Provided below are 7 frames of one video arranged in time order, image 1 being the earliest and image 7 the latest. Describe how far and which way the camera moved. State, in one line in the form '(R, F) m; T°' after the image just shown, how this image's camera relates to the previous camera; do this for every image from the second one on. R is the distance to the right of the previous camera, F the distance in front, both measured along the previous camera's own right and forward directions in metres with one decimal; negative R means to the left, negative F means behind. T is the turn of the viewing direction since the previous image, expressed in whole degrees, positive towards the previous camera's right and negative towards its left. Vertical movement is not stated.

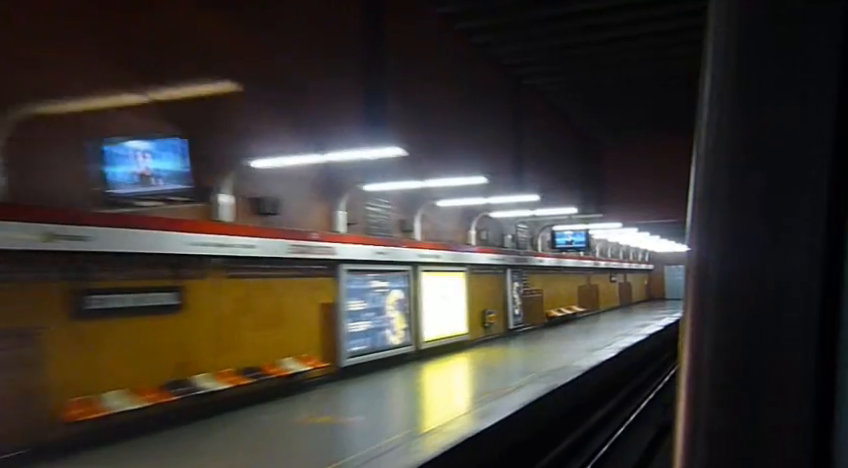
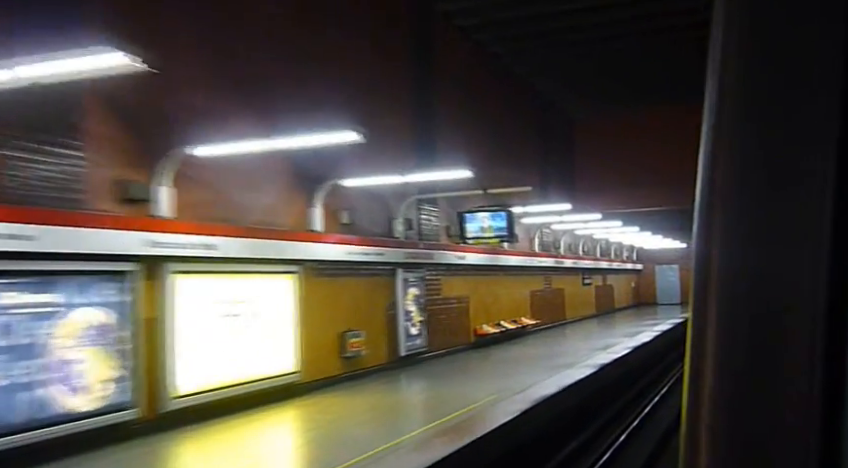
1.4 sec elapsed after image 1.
(+1.7, +4.0) m; 0°
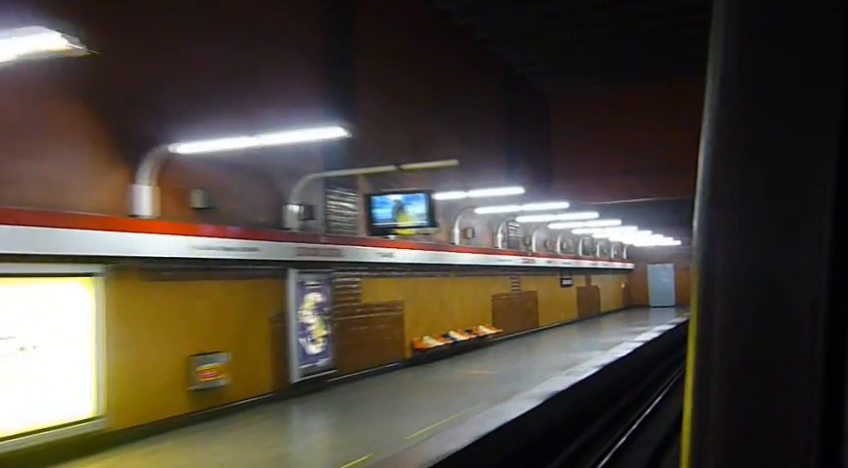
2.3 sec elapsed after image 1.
(+0.9, +2.0) m; 0°
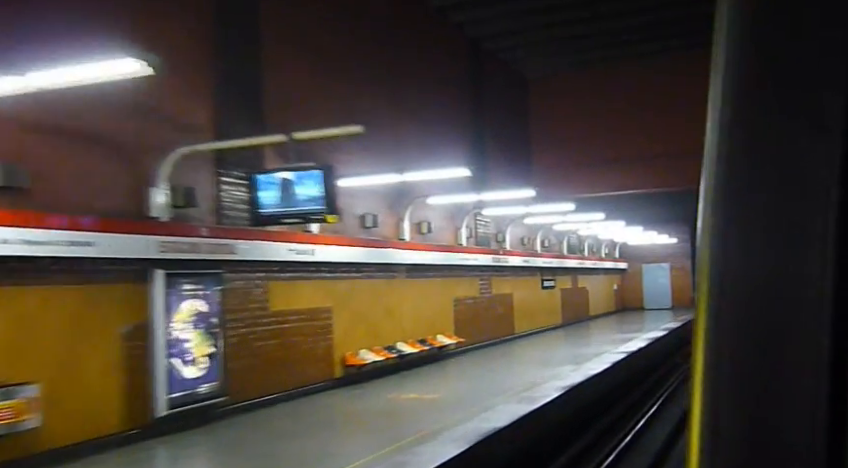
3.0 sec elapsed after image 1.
(+0.7, +1.5) m; 0°
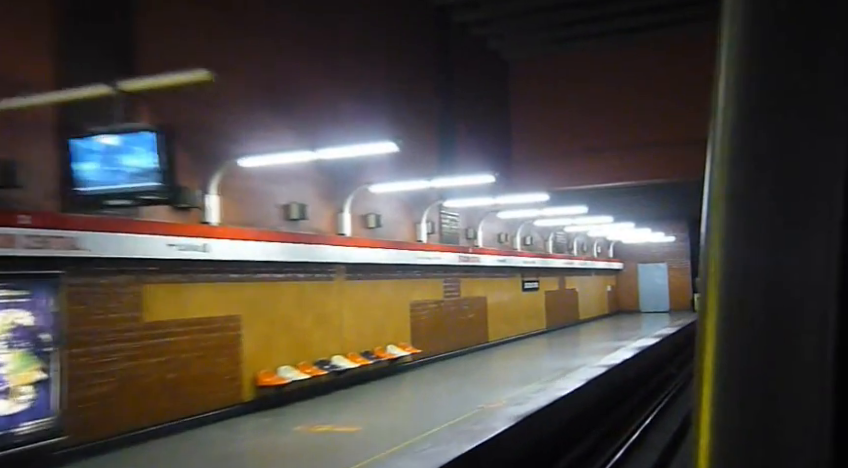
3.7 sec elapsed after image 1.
(+0.6, +1.4) m; 0°
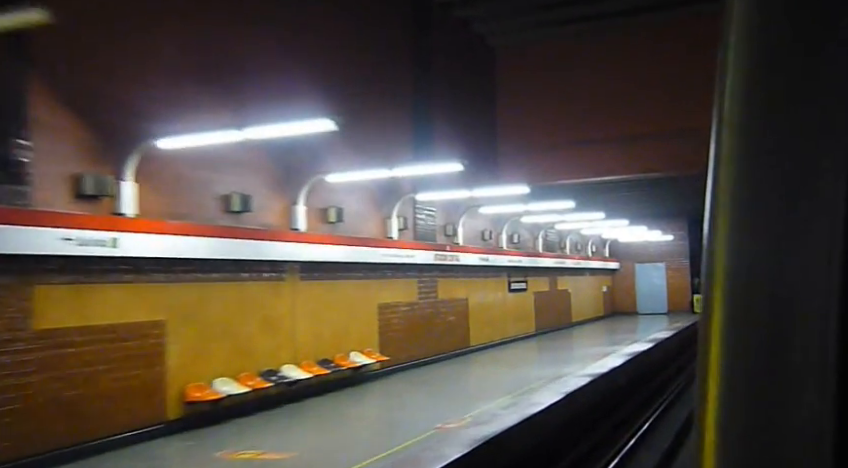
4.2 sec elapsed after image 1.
(+0.4, +0.8) m; 0°
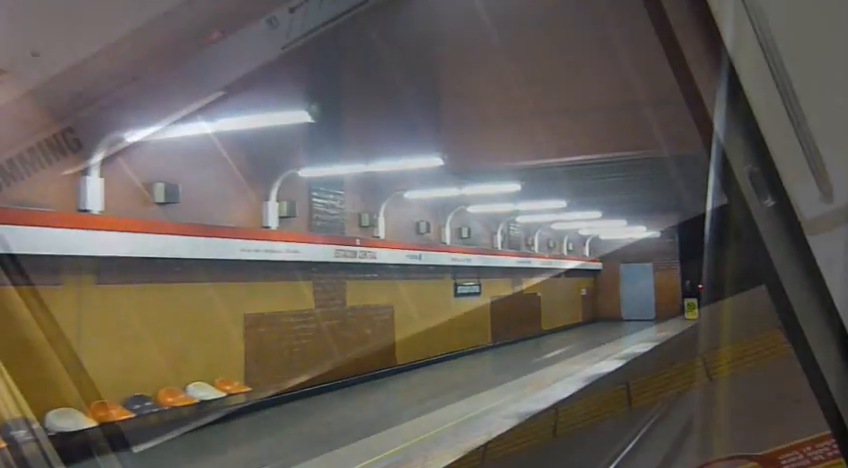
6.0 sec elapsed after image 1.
(+1.0, +2.1) m; 0°
